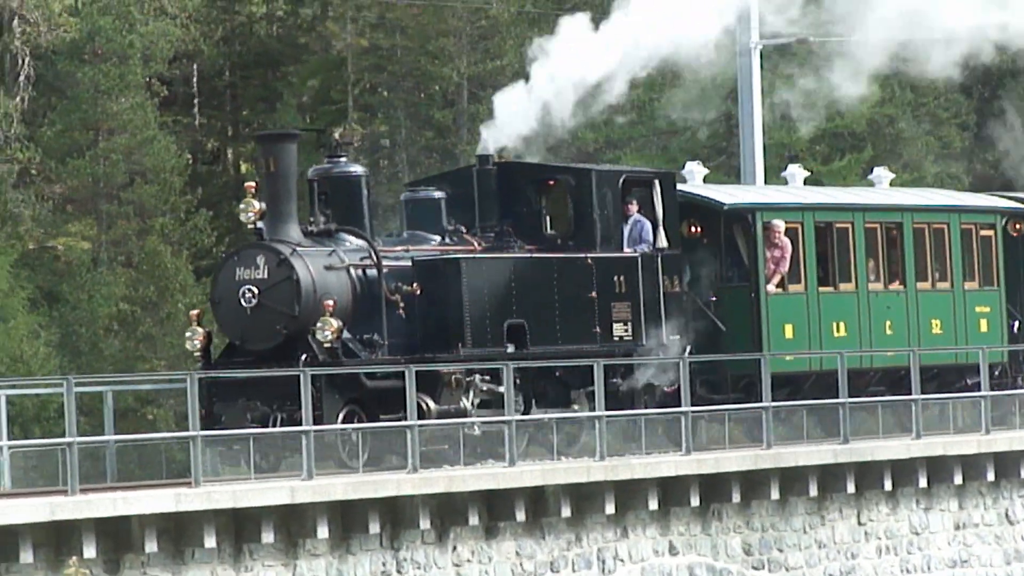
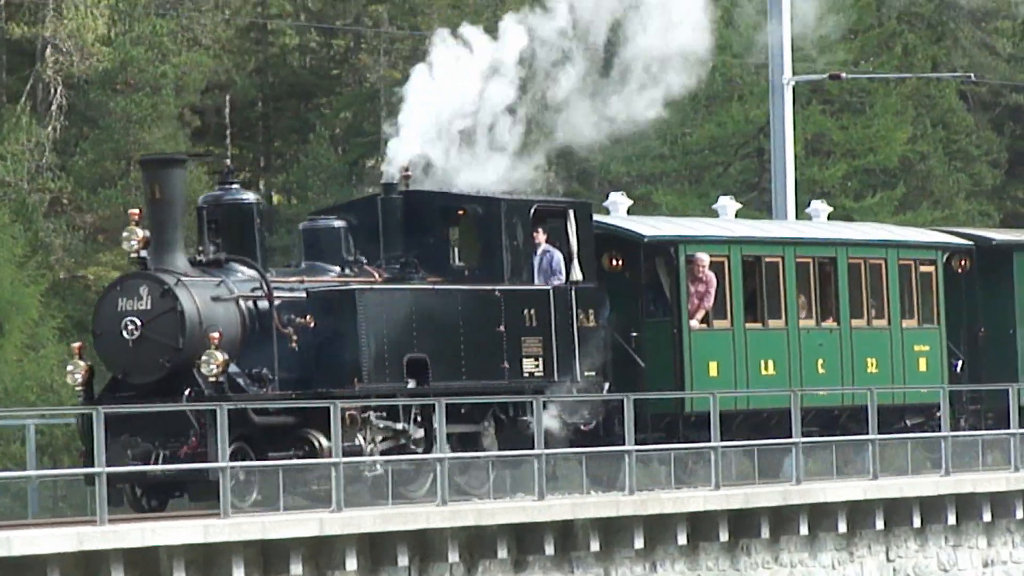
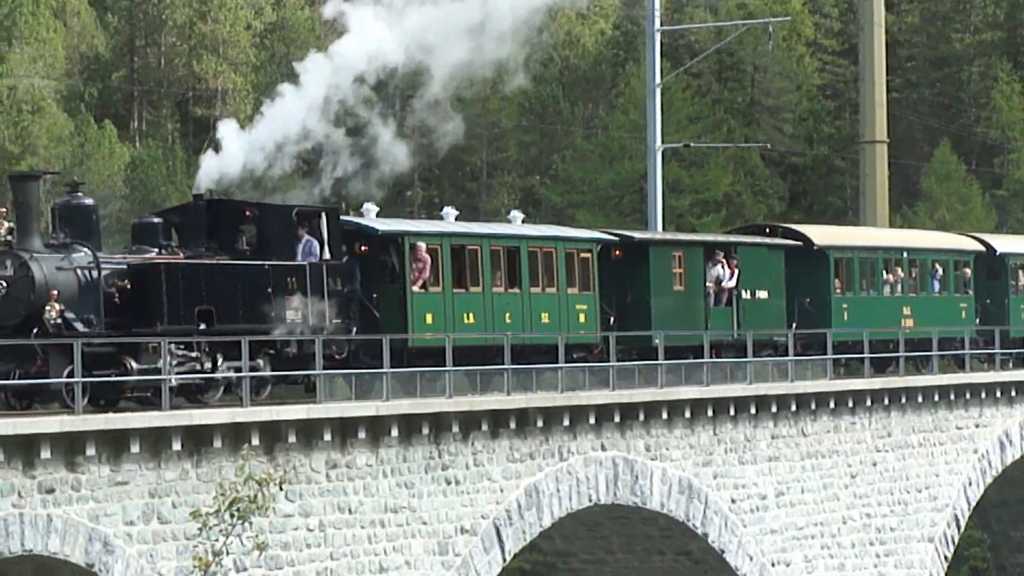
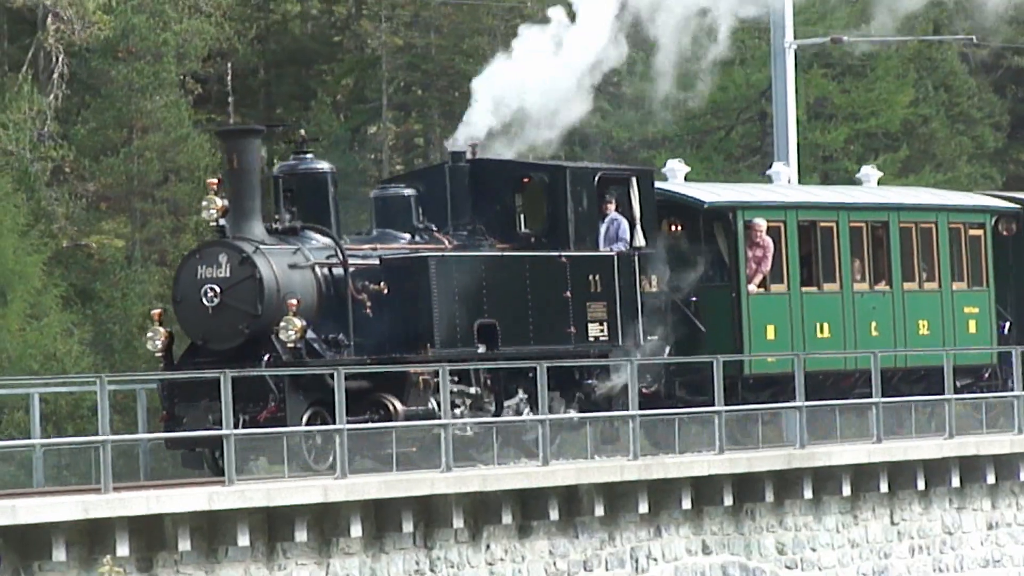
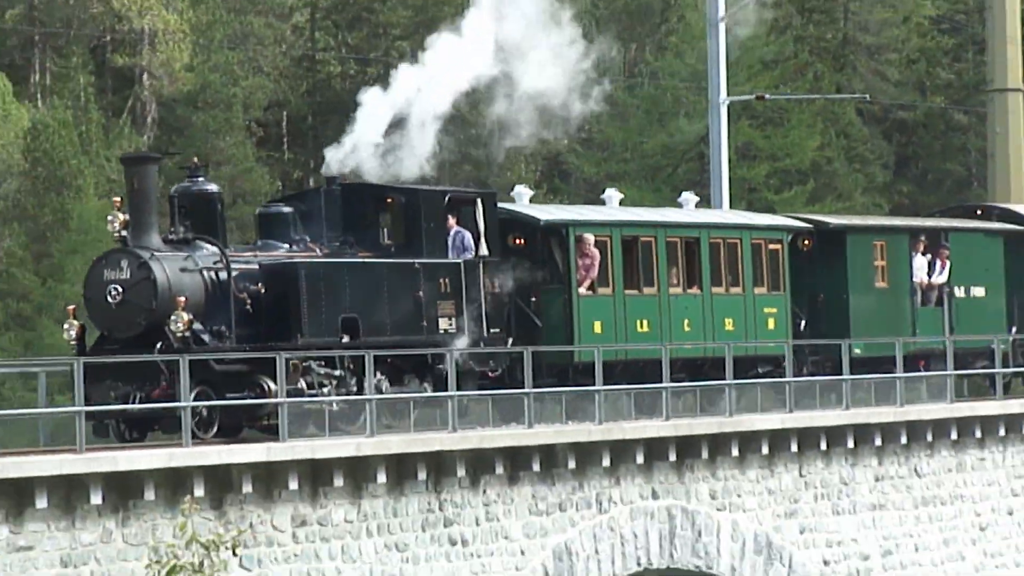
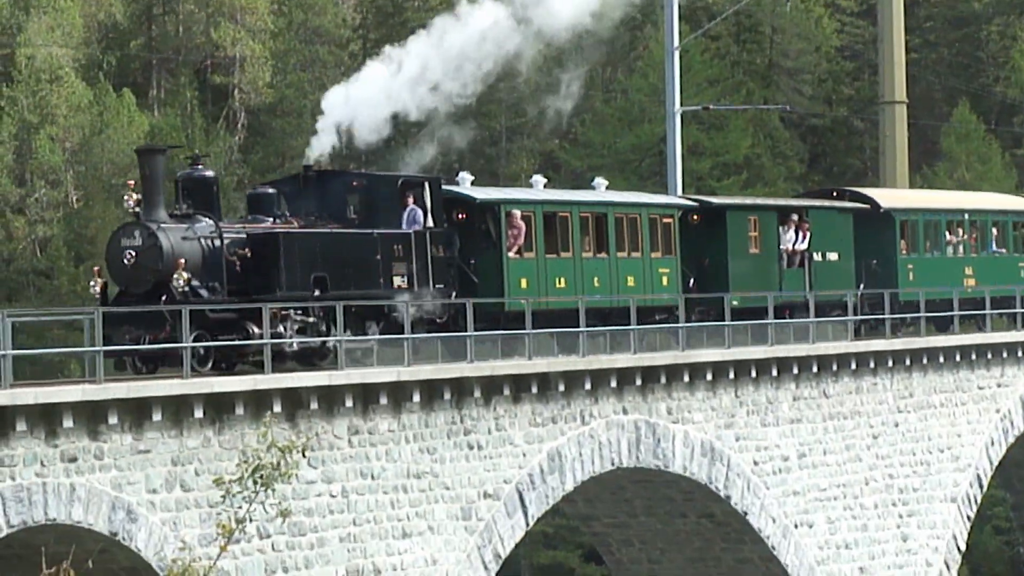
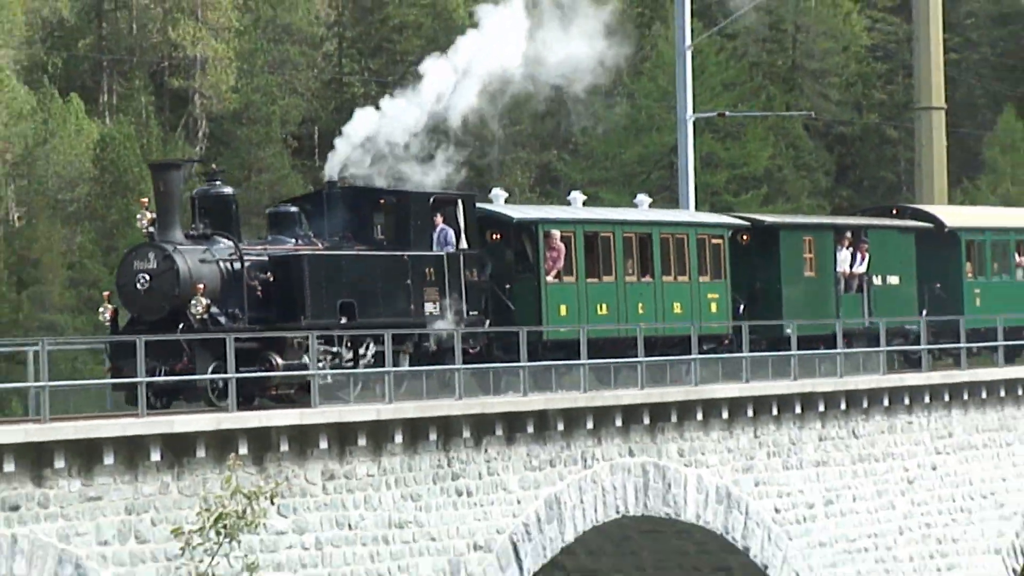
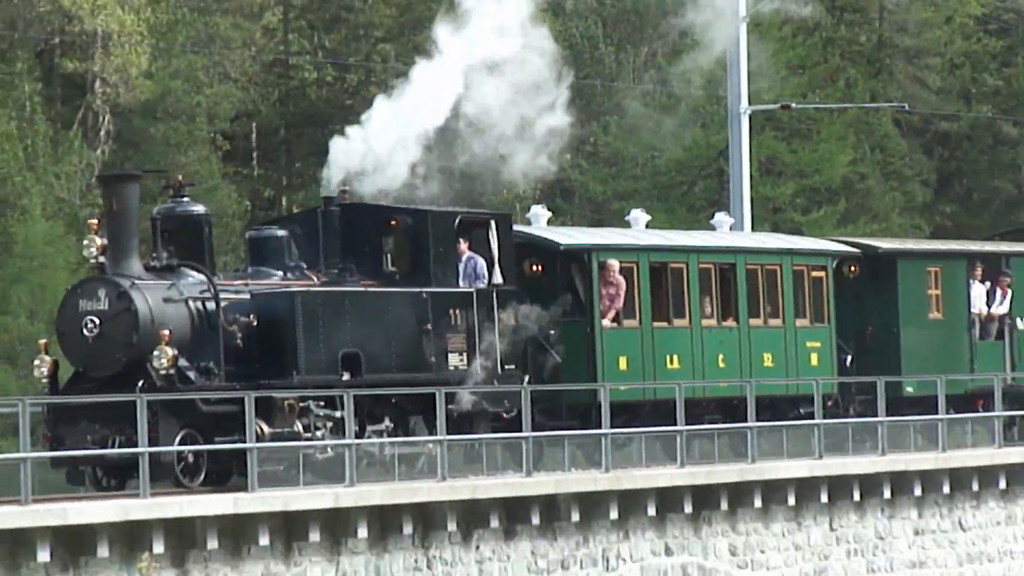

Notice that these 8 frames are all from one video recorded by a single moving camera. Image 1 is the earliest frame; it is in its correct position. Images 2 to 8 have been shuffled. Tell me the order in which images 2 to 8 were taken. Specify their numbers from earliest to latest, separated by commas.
4, 2, 8, 5, 7, 6, 3
